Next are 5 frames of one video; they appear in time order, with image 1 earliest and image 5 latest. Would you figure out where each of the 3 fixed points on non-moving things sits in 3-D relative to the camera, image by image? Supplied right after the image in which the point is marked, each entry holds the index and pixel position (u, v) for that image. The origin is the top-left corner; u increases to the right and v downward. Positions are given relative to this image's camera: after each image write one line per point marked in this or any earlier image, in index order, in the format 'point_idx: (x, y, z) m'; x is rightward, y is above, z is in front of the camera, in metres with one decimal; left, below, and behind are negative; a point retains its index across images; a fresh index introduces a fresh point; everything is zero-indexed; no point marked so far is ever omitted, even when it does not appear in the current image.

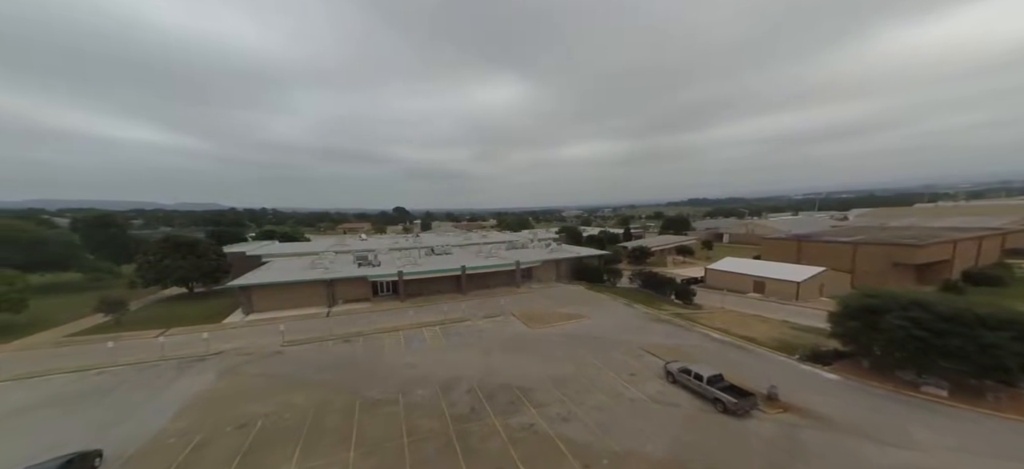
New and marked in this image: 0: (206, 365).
0: (-17.2, -7.3, +18.4) m
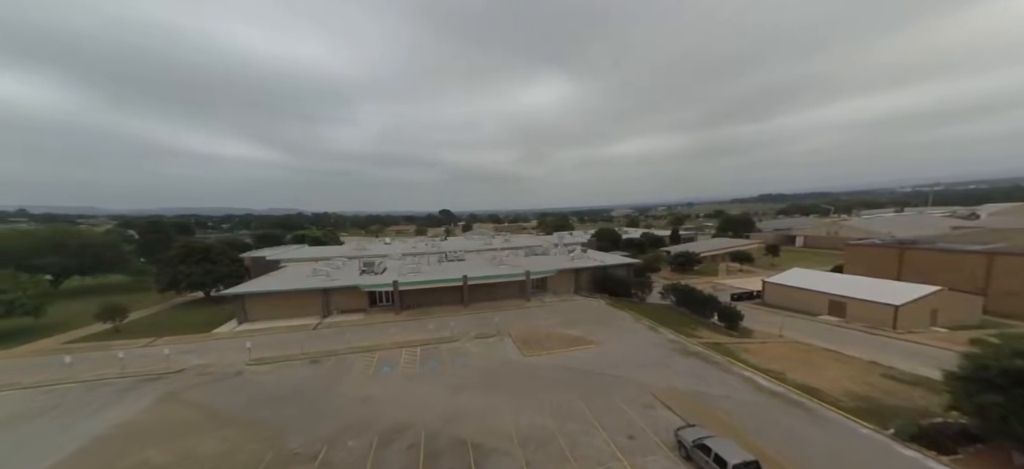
0: (-18.8, -7.9, +17.1) m
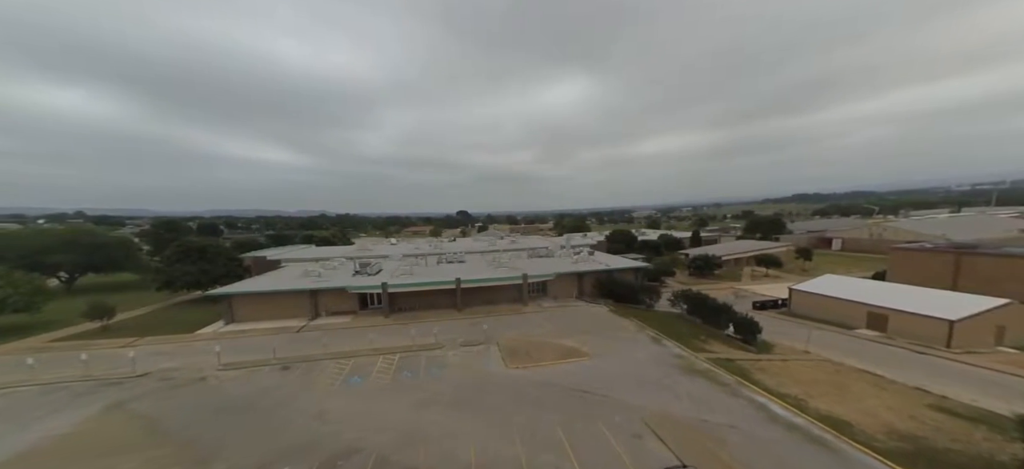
0: (-20.1, -7.8, +16.3) m
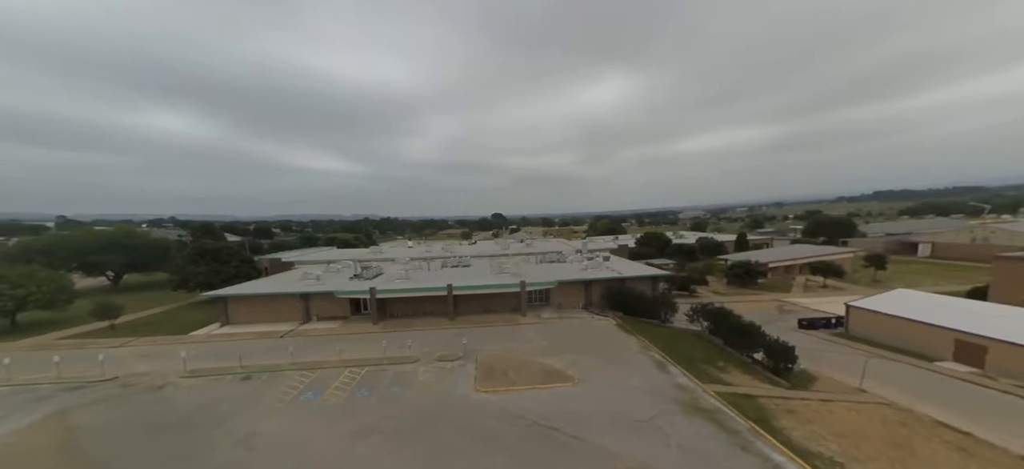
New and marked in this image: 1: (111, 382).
0: (-22.2, -8.0, +16.3) m
1: (-21.6, -8.0, +17.7) m
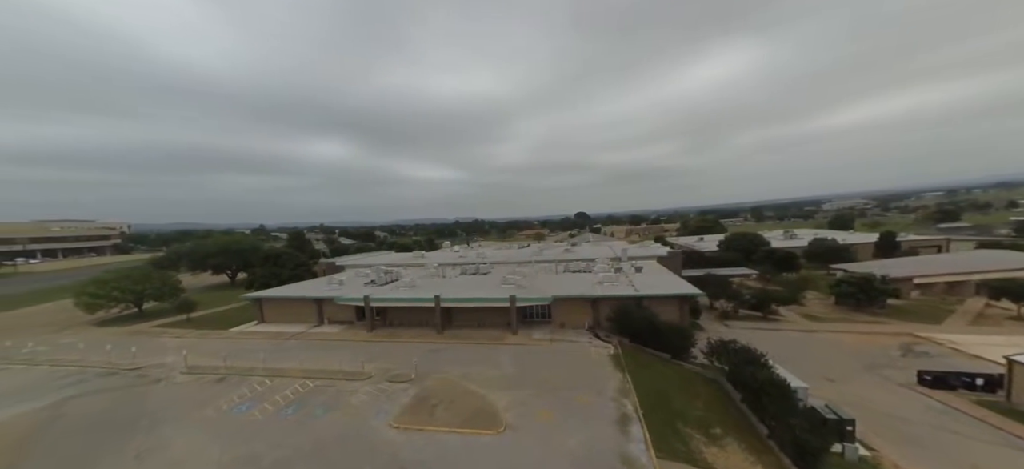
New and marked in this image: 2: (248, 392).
0: (-25.7, -9.0, +20.3) m
1: (-24.7, -8.9, +21.5) m
2: (-15.3, -9.2, +19.2) m
